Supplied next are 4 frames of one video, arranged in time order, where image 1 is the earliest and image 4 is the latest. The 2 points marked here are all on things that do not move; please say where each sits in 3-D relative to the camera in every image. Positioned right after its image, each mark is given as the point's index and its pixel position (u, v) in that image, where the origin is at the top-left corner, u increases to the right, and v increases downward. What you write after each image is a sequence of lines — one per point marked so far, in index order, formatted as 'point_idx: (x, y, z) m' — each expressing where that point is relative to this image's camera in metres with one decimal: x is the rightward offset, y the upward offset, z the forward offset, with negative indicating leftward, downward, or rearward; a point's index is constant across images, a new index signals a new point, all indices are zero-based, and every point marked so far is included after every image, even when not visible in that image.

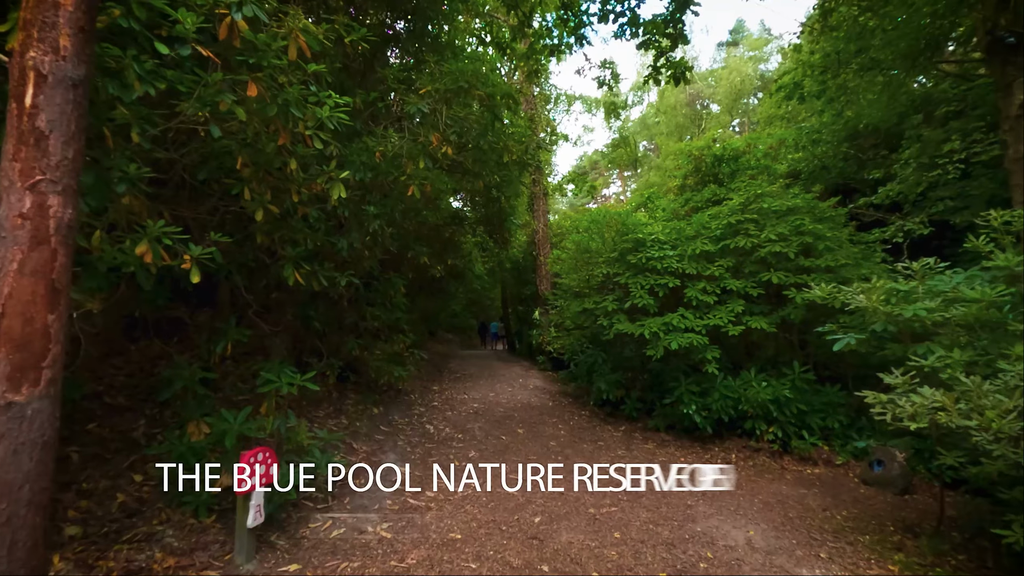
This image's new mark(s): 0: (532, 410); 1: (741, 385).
0: (+0.3, -1.8, +8.1) m
1: (+2.7, -1.2, +6.5) m
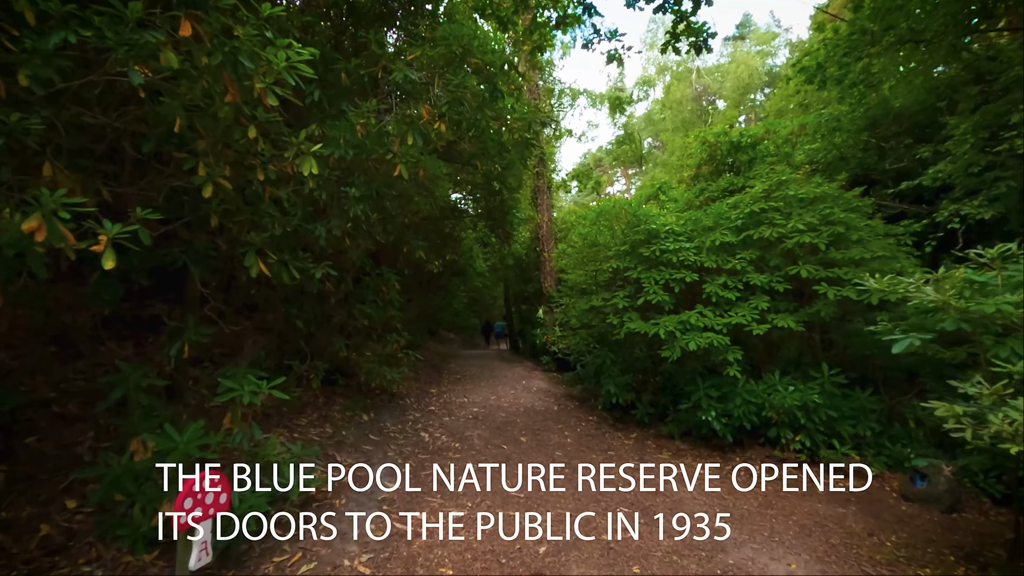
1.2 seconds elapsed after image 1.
0: (+0.3, -1.7, +7.6) m
1: (+2.7, -1.1, +5.9) m
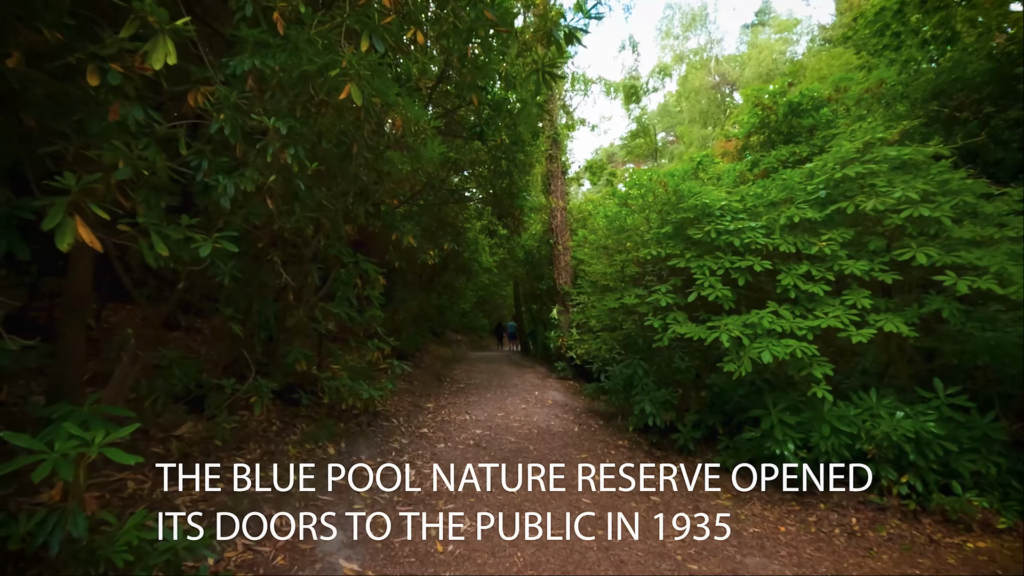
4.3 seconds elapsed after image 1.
0: (+0.4, -1.7, +6.2) m
1: (+2.8, -1.0, +4.5) m
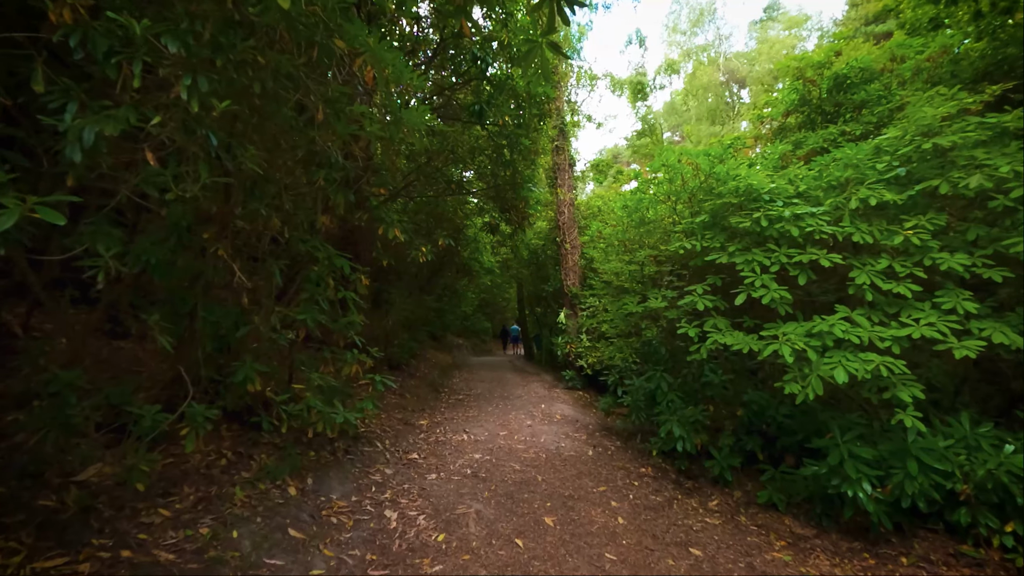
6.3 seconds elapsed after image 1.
0: (+0.5, -1.7, +5.3) m
1: (+2.9, -1.0, +3.6) m
